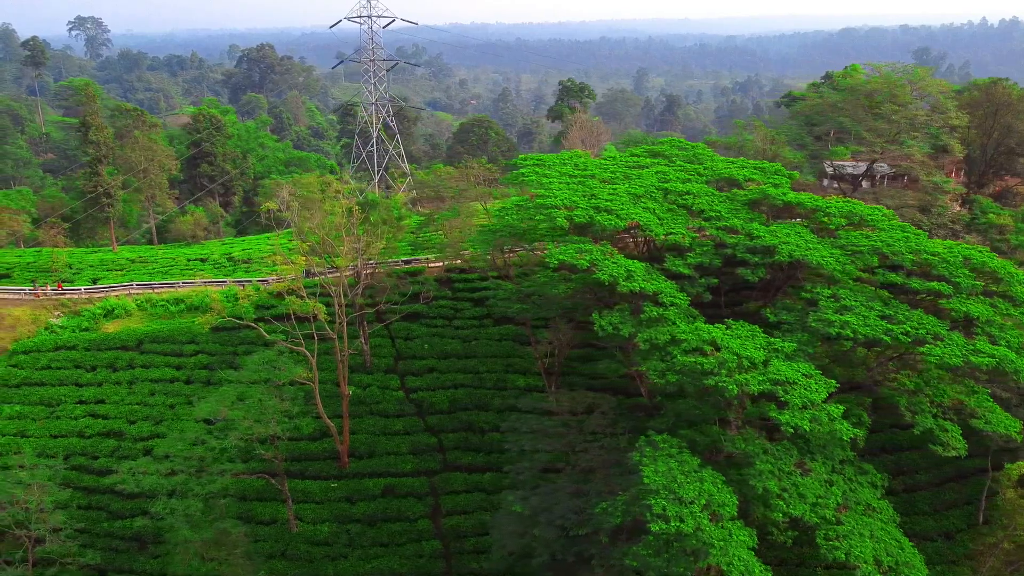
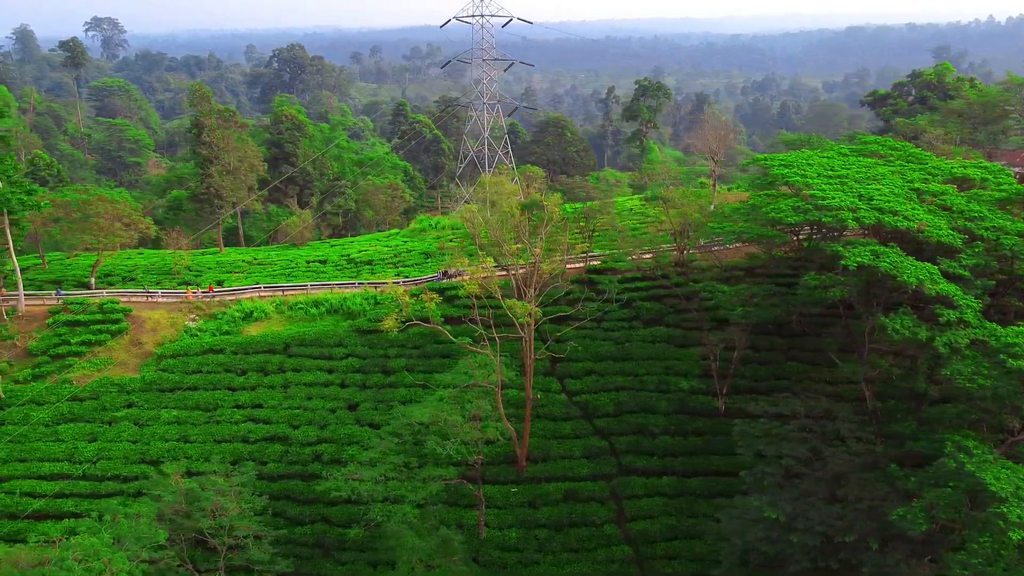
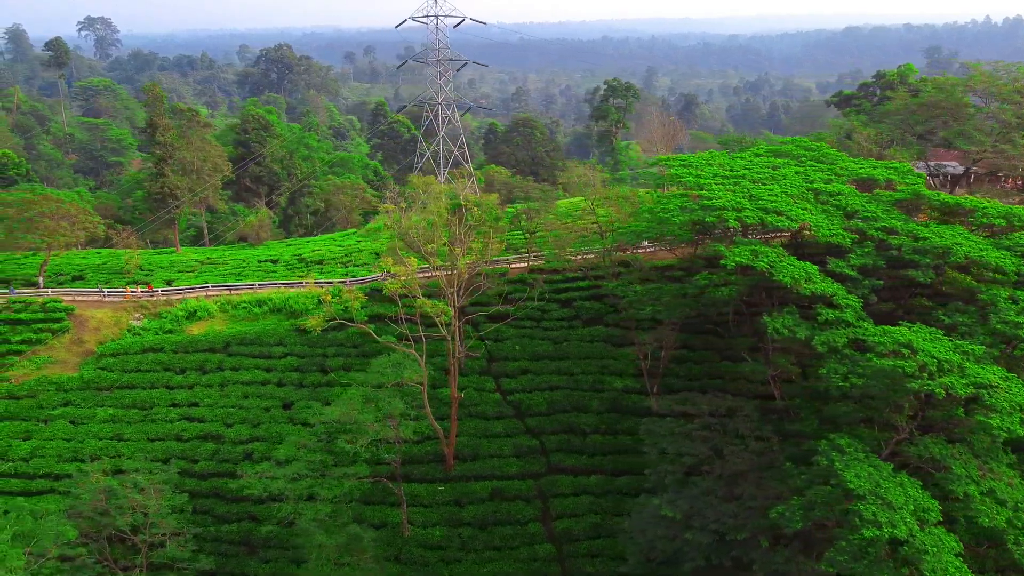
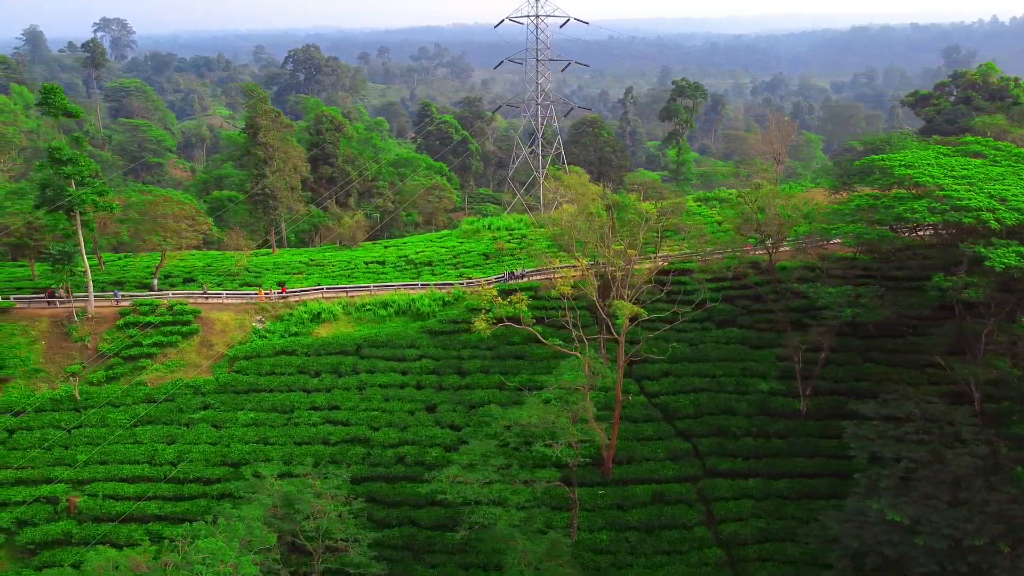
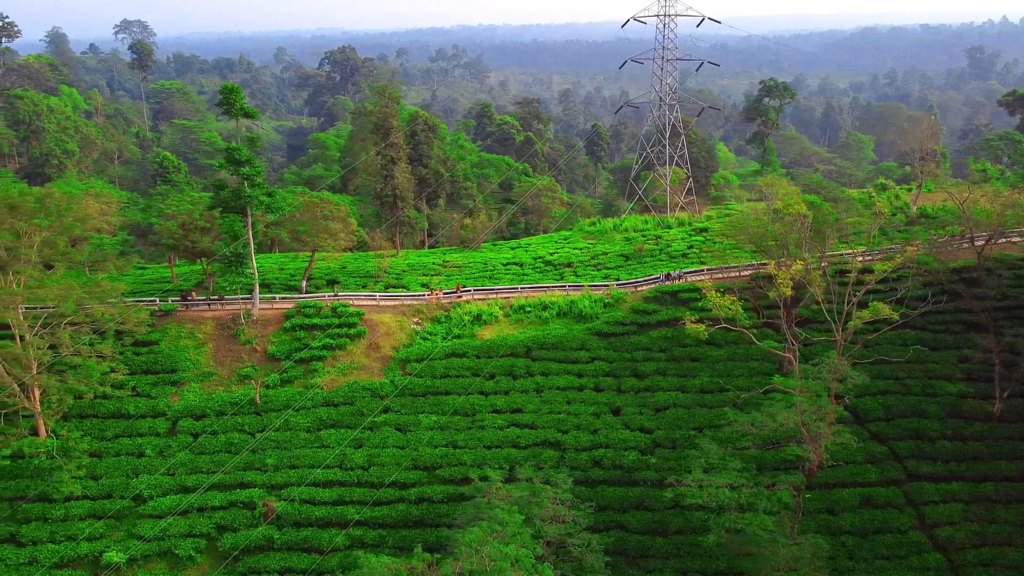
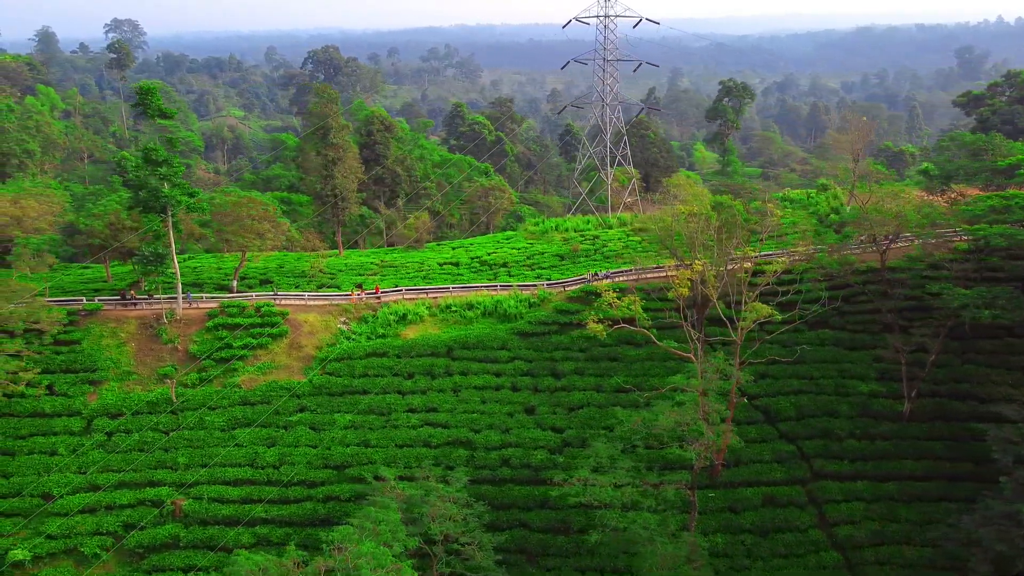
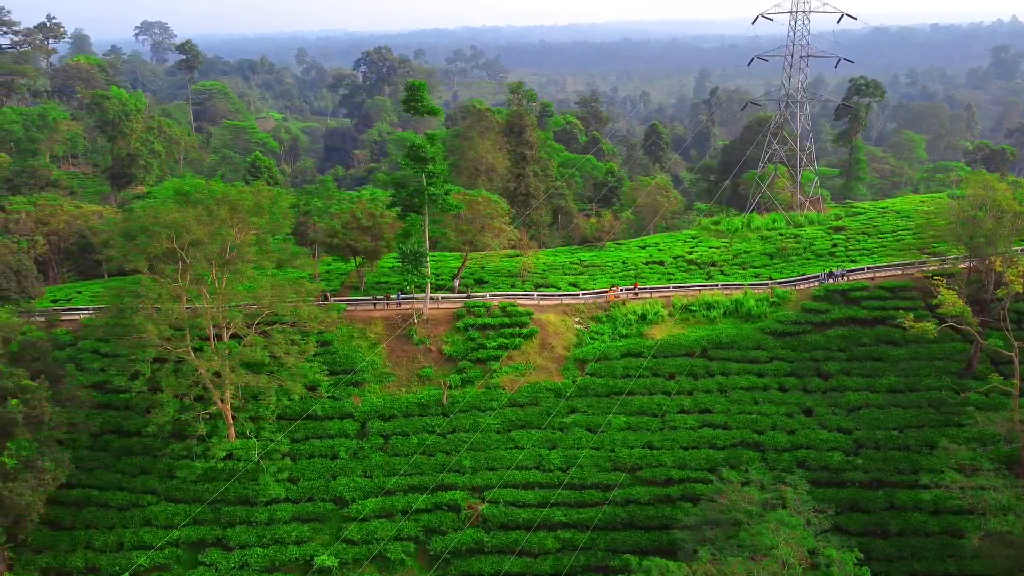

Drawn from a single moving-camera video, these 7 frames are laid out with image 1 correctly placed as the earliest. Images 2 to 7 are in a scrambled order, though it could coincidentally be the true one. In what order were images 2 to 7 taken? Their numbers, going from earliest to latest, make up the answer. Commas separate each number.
3, 2, 4, 6, 5, 7
